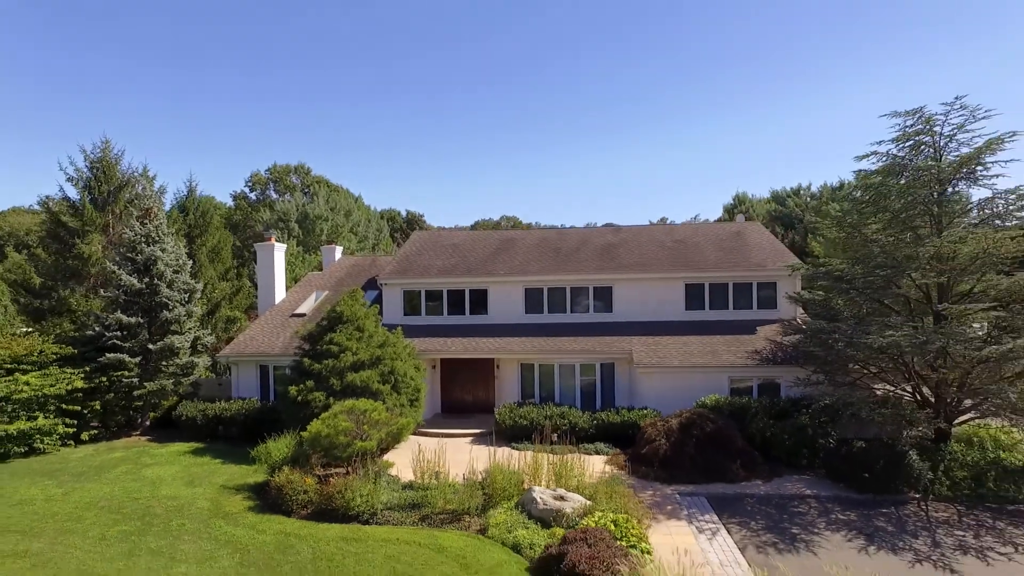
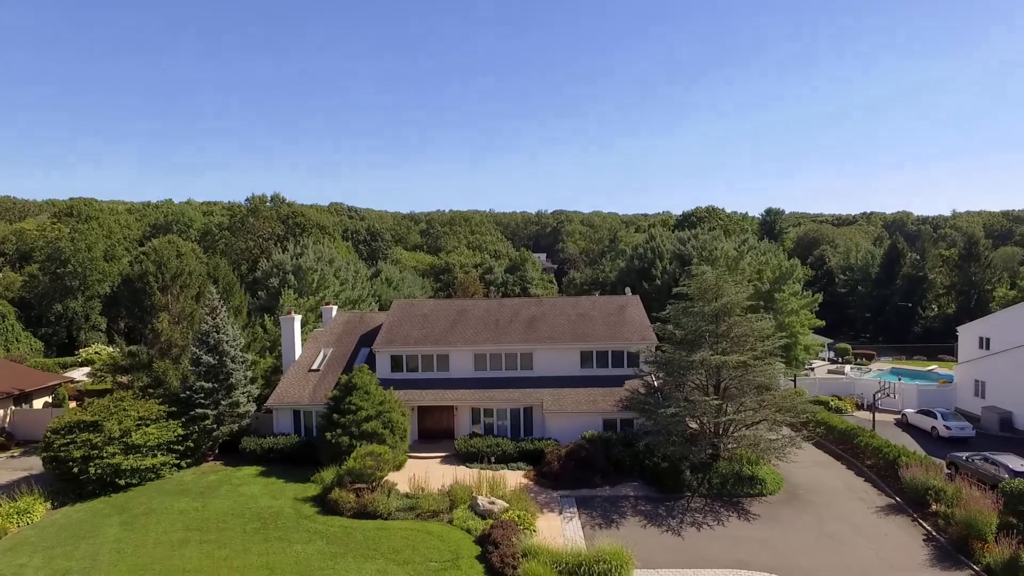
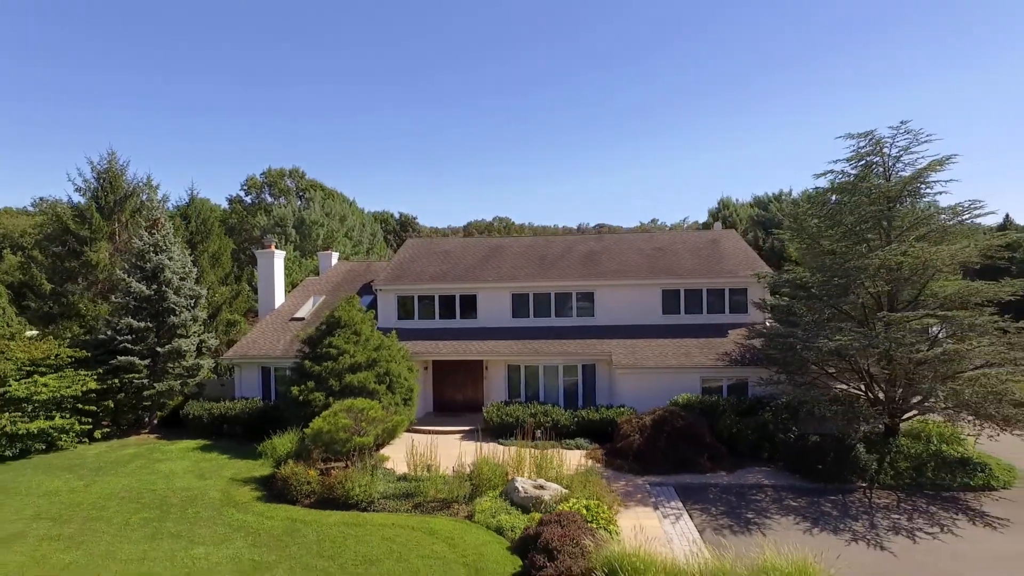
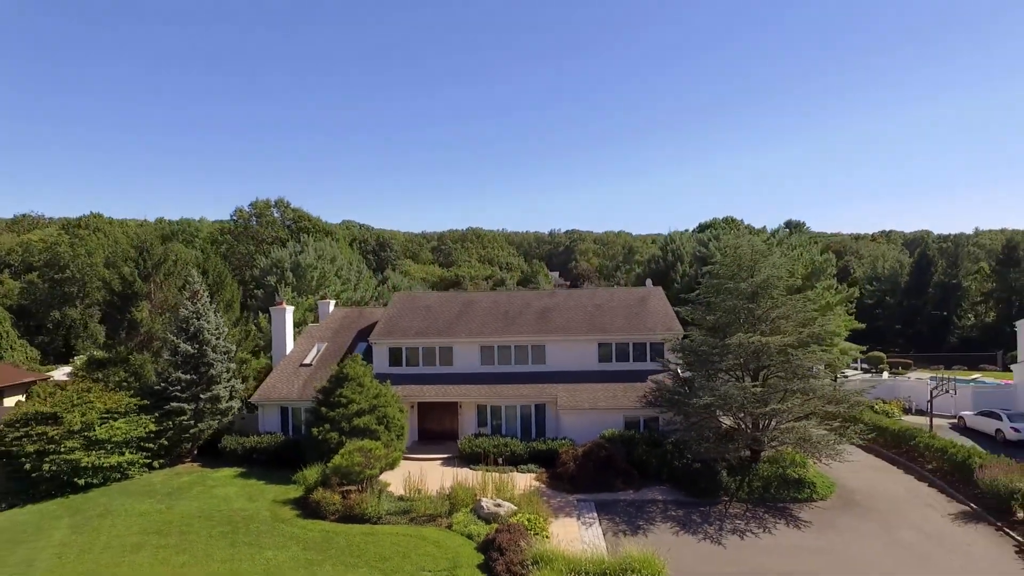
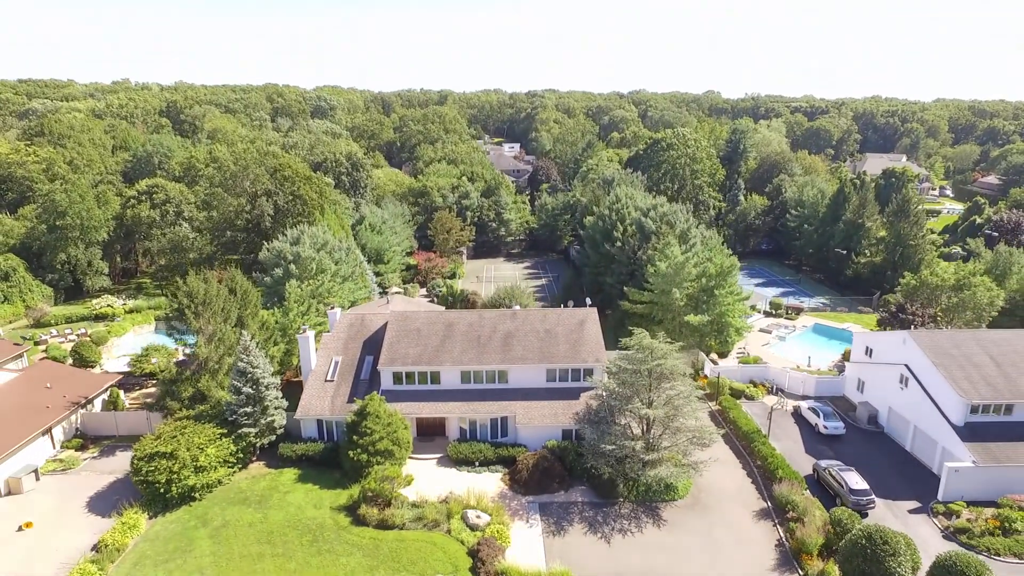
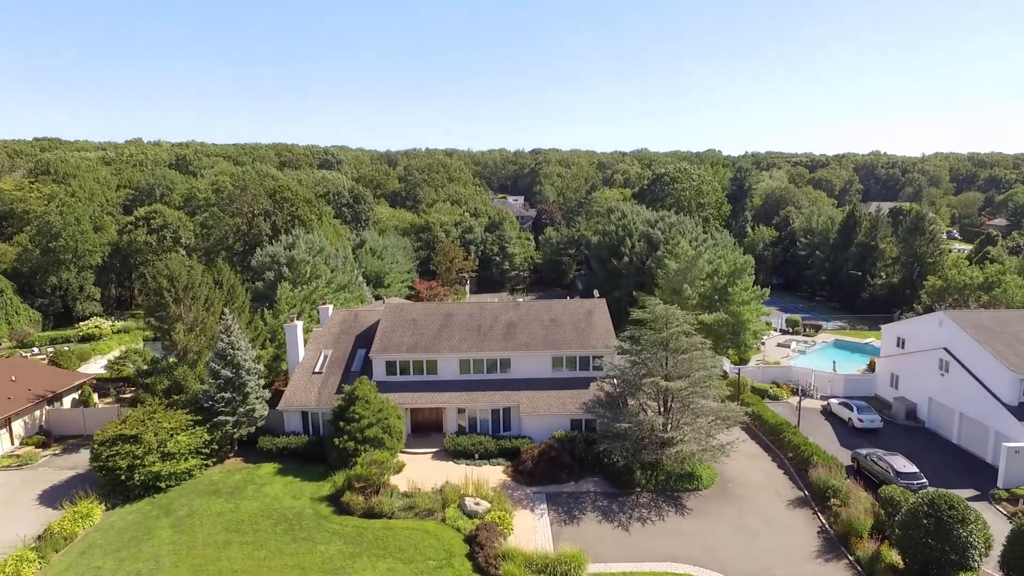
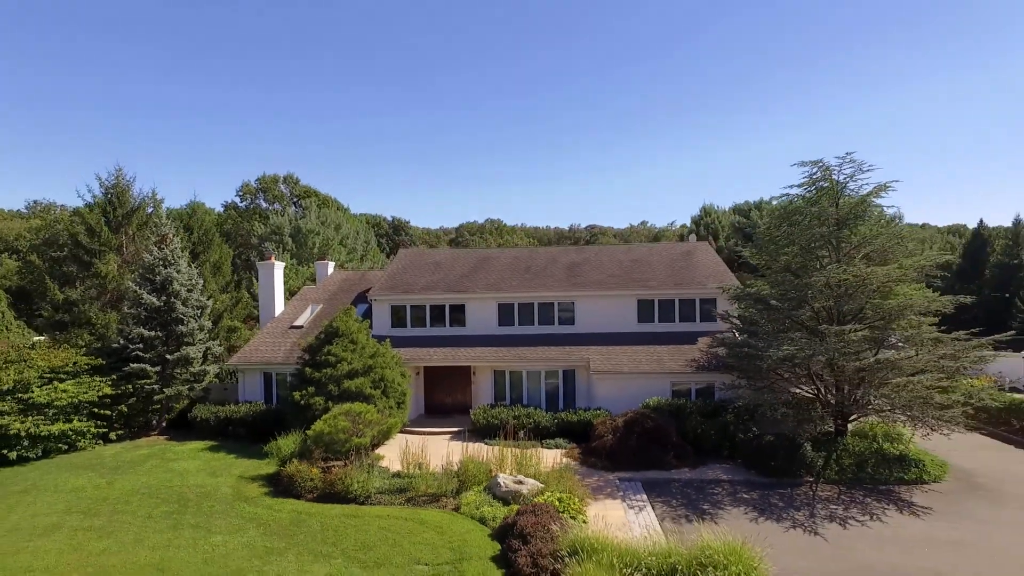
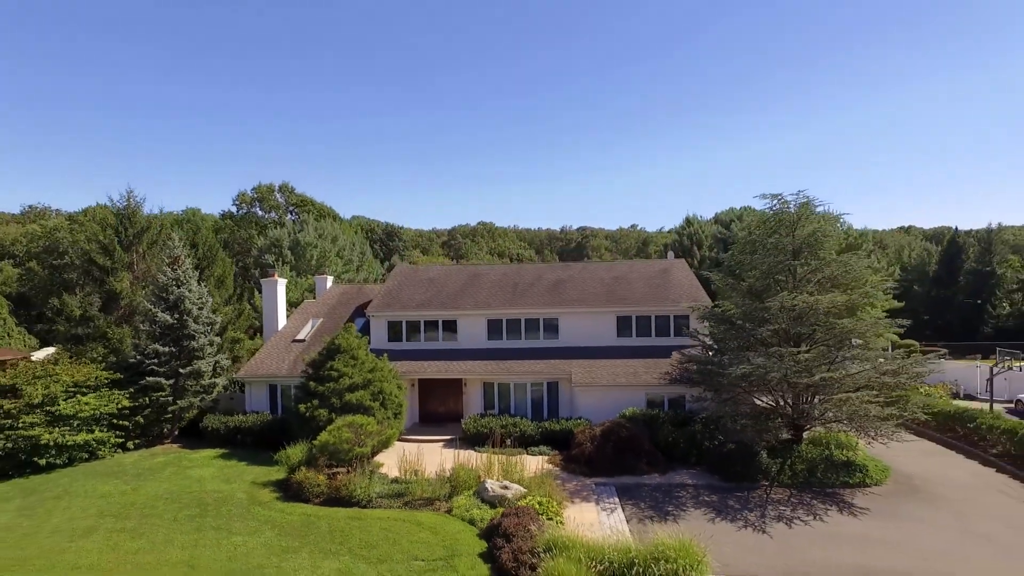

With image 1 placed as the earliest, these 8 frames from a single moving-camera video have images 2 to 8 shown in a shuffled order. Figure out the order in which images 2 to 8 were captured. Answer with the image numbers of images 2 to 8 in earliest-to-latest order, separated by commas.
3, 7, 8, 4, 2, 6, 5
